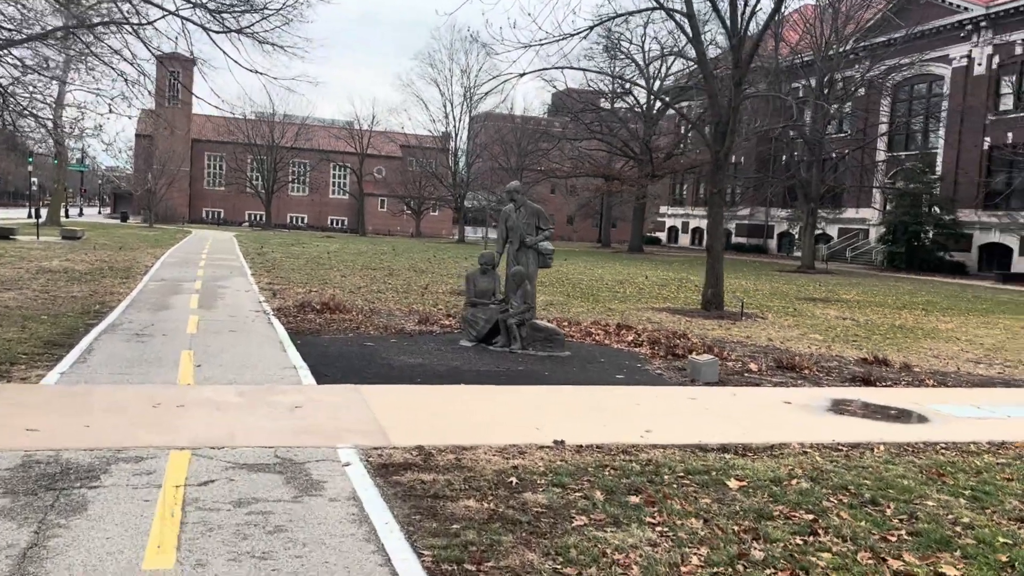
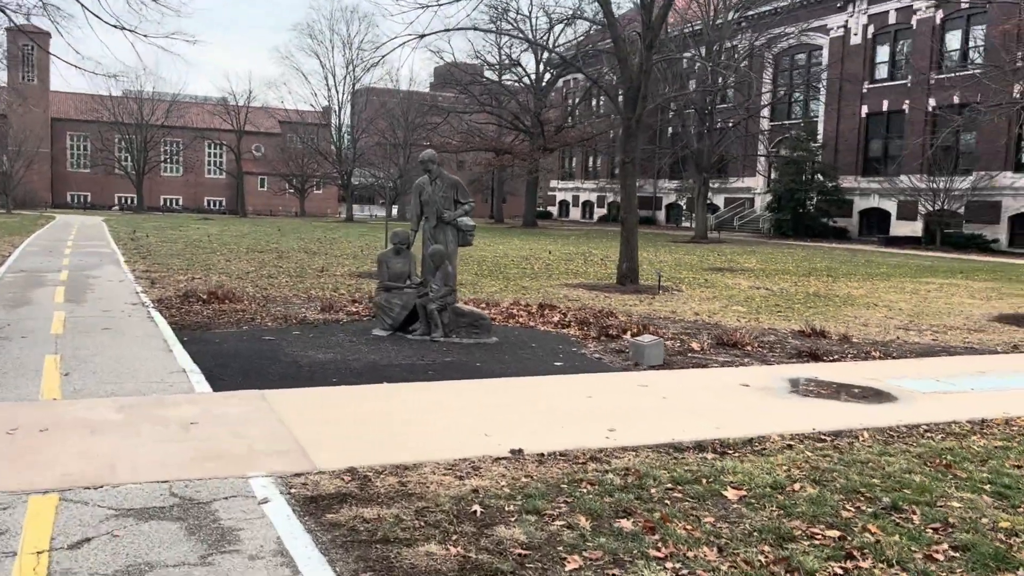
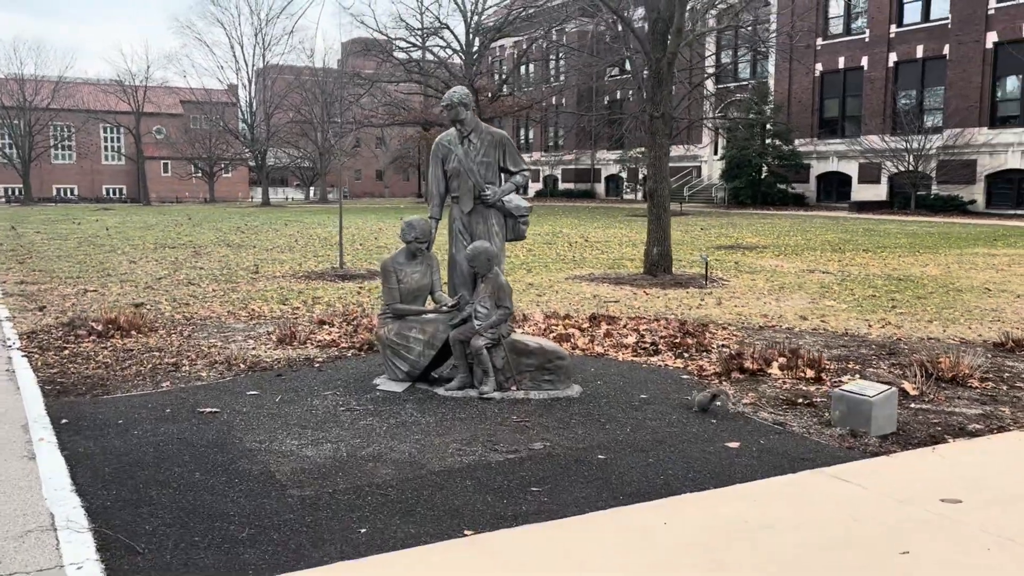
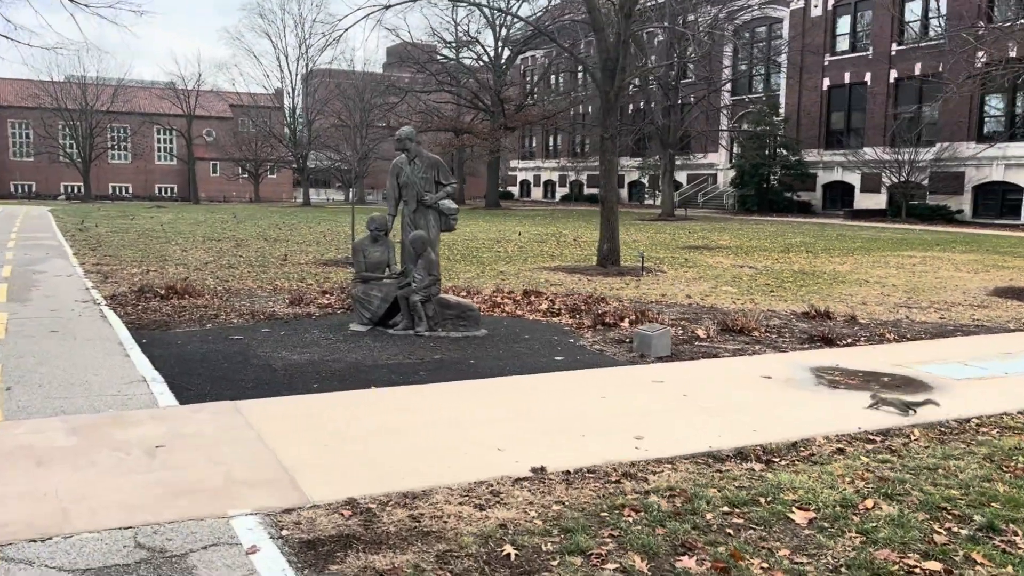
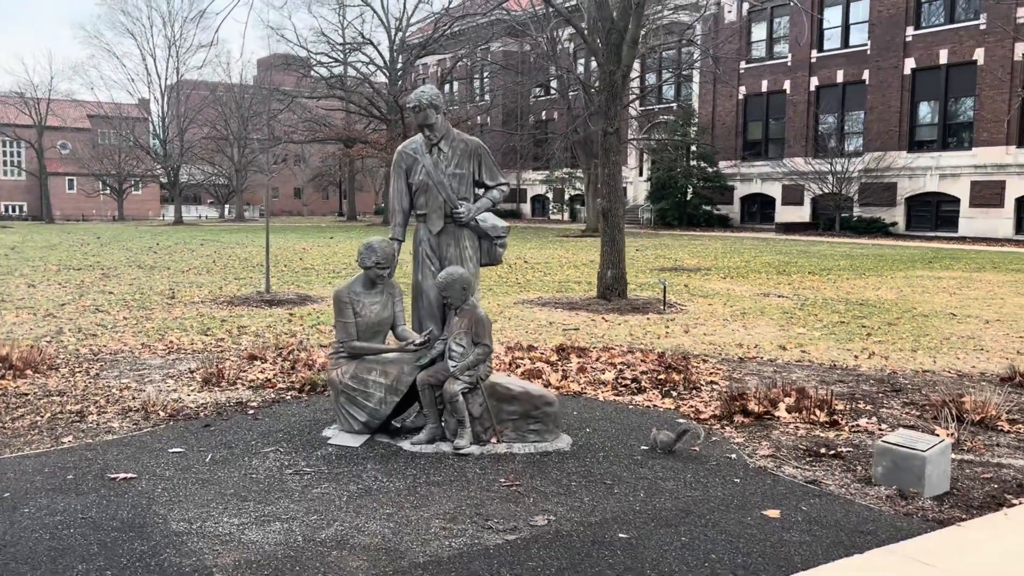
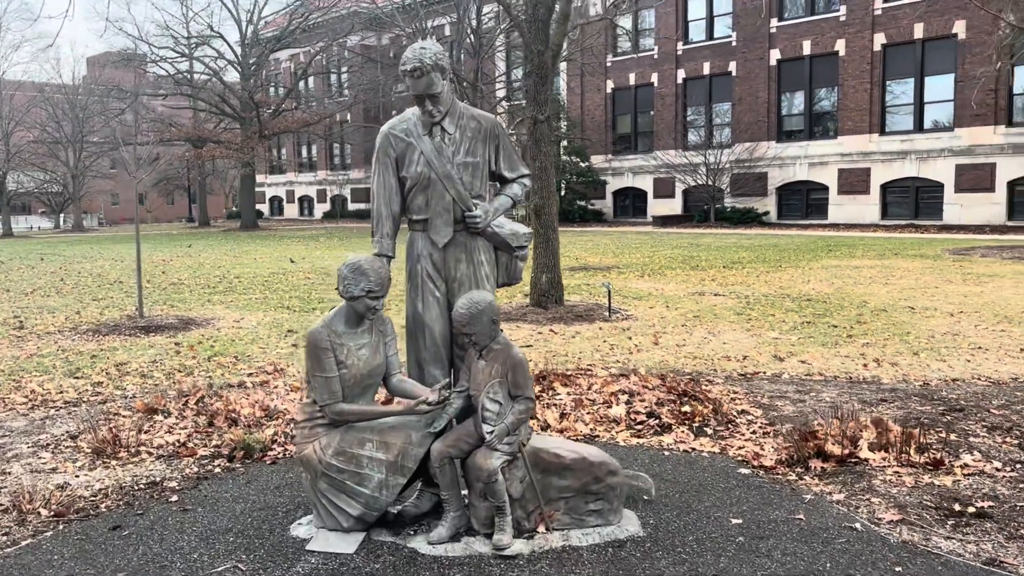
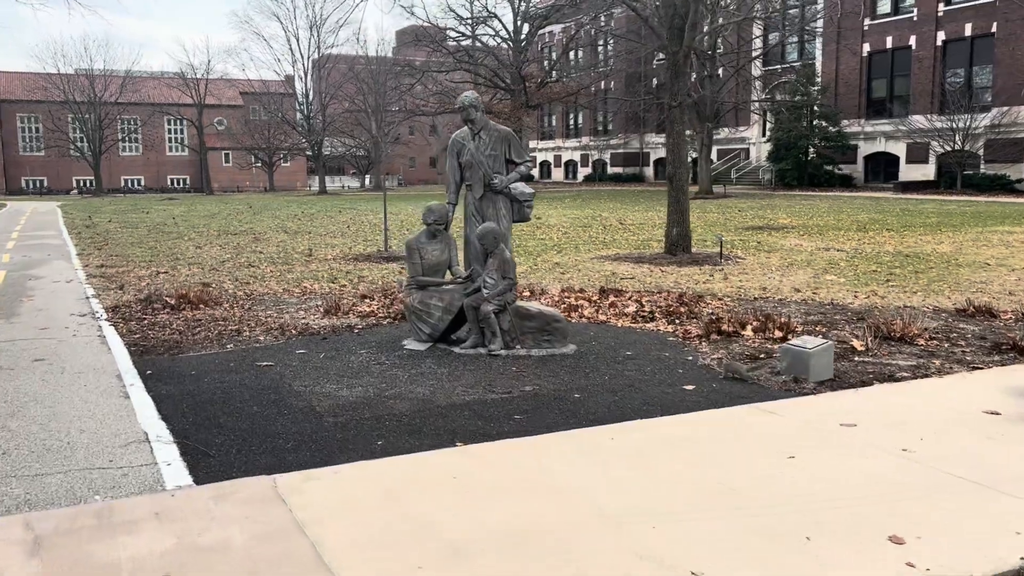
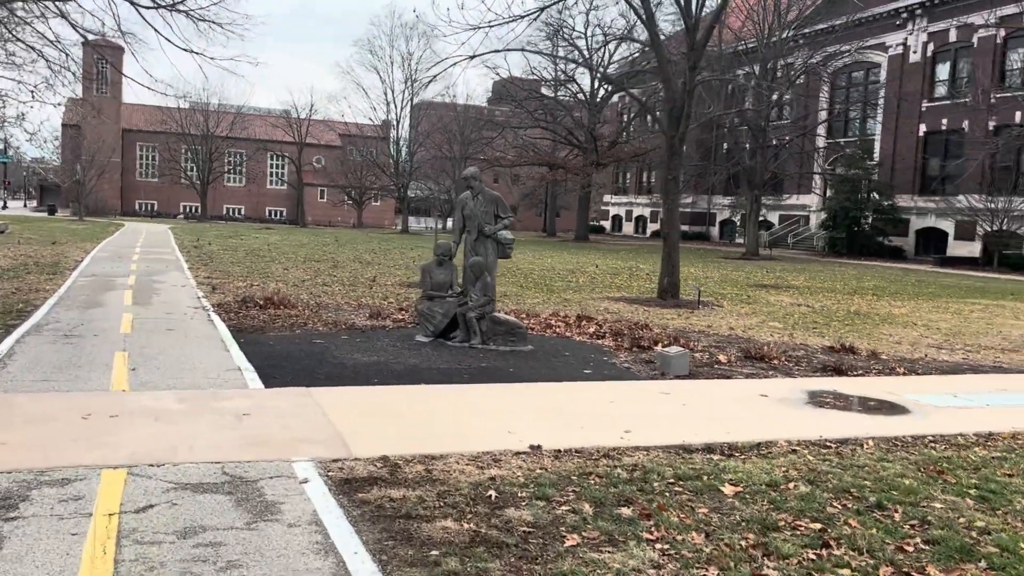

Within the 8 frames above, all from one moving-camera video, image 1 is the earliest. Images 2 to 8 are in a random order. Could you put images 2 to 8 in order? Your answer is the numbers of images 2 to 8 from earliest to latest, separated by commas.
8, 2, 4, 7, 3, 5, 6
